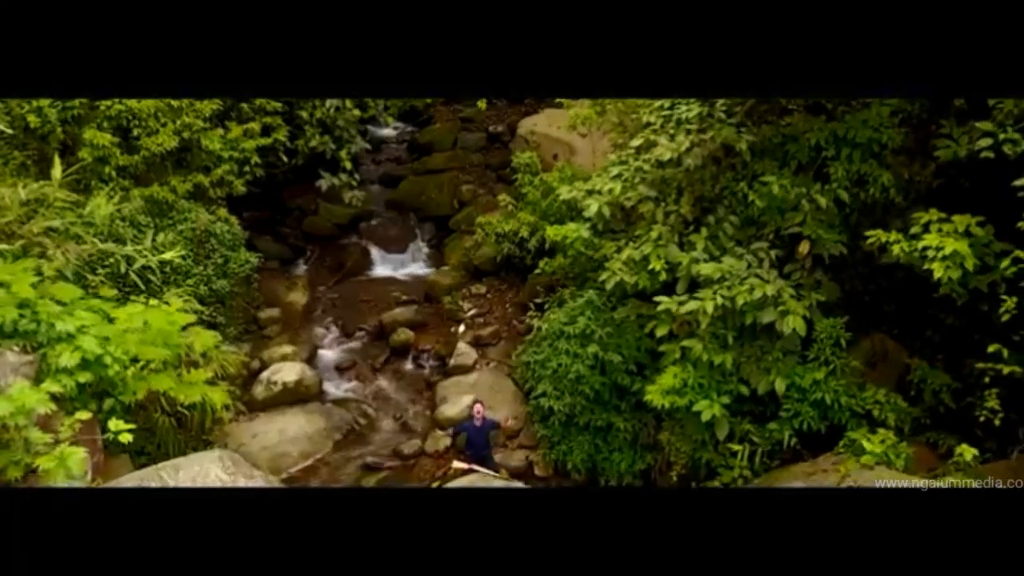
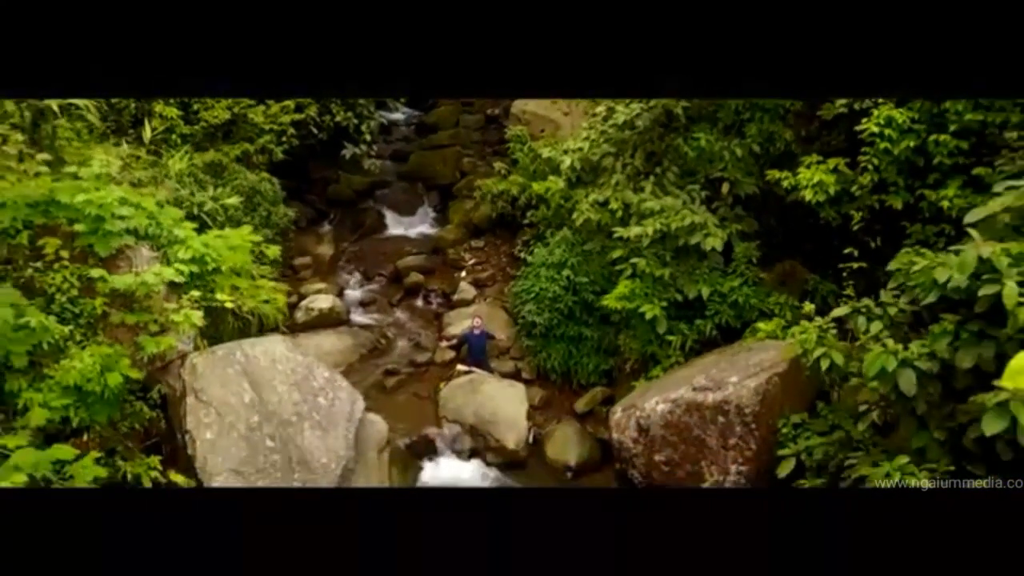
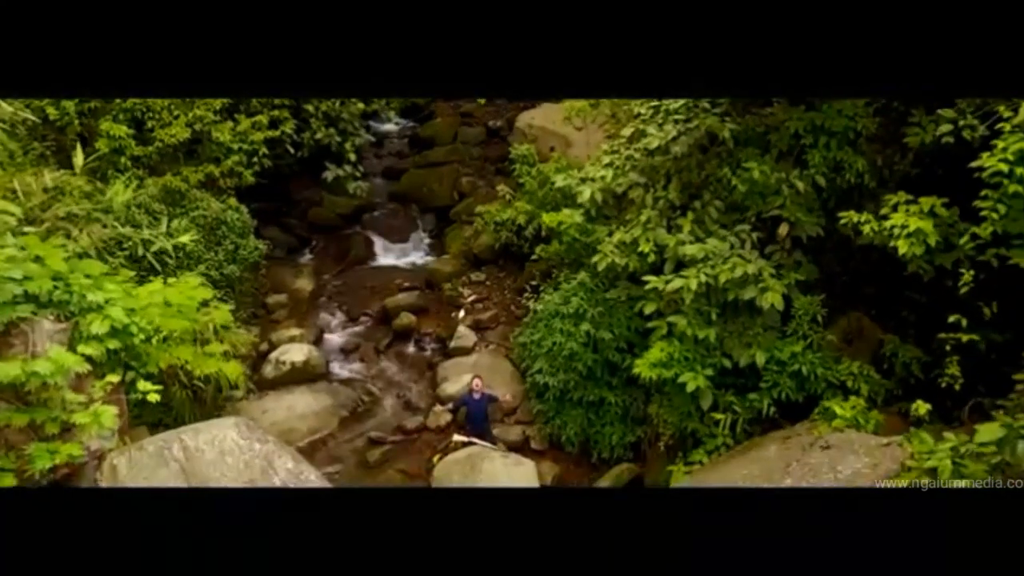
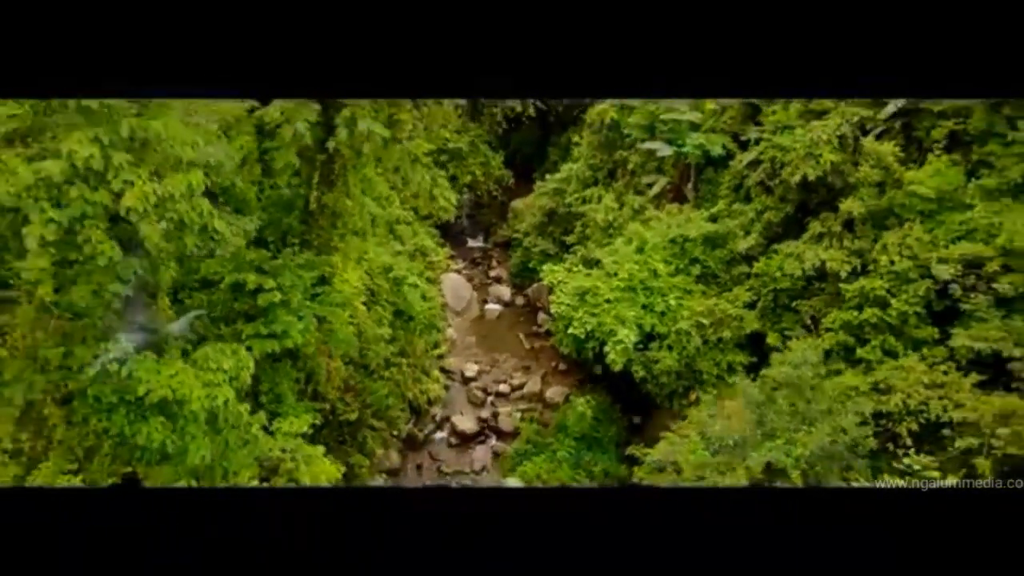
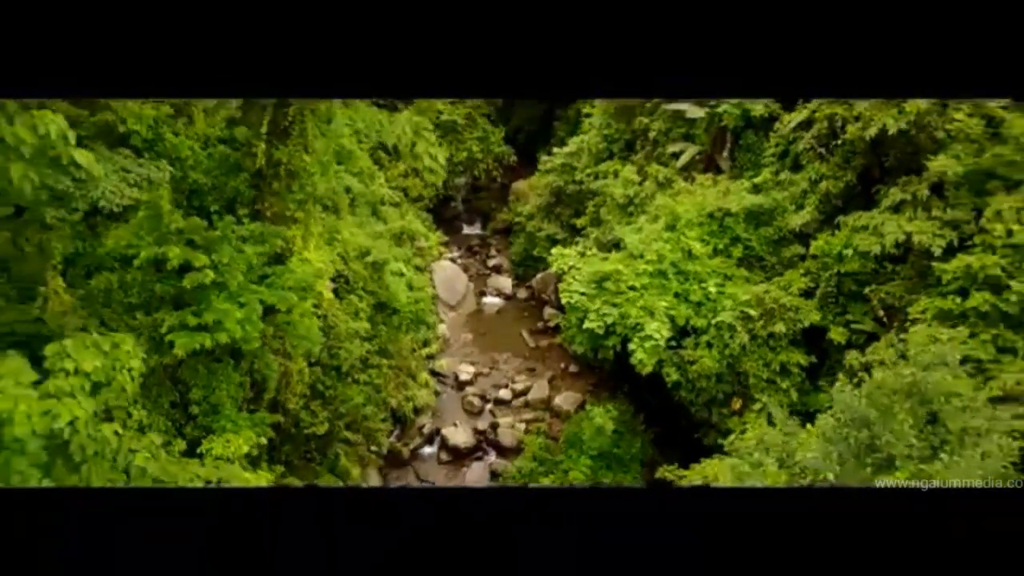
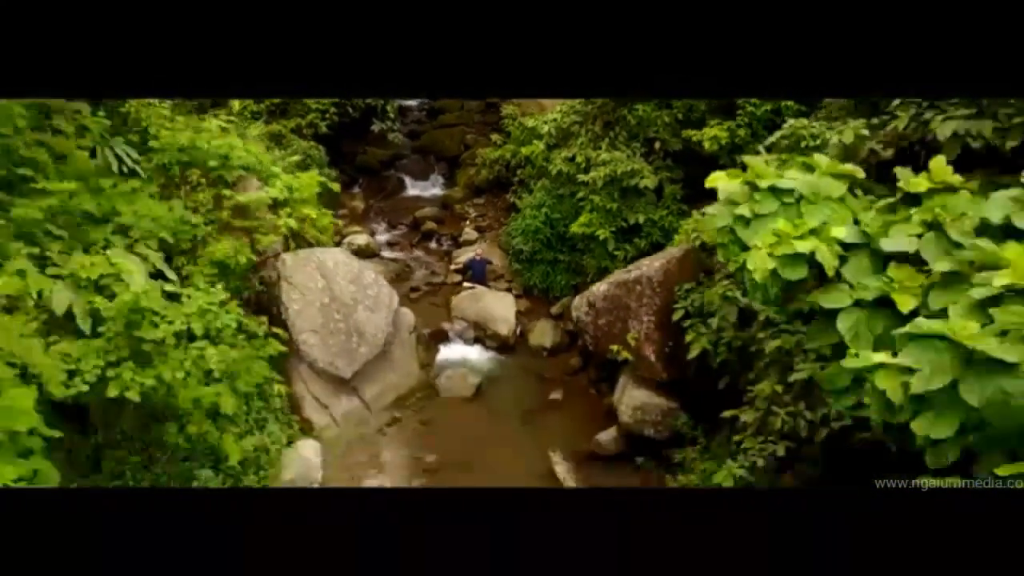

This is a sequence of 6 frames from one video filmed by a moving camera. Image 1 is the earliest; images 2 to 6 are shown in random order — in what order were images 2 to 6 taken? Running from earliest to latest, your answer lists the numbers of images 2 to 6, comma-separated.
3, 2, 6, 5, 4
